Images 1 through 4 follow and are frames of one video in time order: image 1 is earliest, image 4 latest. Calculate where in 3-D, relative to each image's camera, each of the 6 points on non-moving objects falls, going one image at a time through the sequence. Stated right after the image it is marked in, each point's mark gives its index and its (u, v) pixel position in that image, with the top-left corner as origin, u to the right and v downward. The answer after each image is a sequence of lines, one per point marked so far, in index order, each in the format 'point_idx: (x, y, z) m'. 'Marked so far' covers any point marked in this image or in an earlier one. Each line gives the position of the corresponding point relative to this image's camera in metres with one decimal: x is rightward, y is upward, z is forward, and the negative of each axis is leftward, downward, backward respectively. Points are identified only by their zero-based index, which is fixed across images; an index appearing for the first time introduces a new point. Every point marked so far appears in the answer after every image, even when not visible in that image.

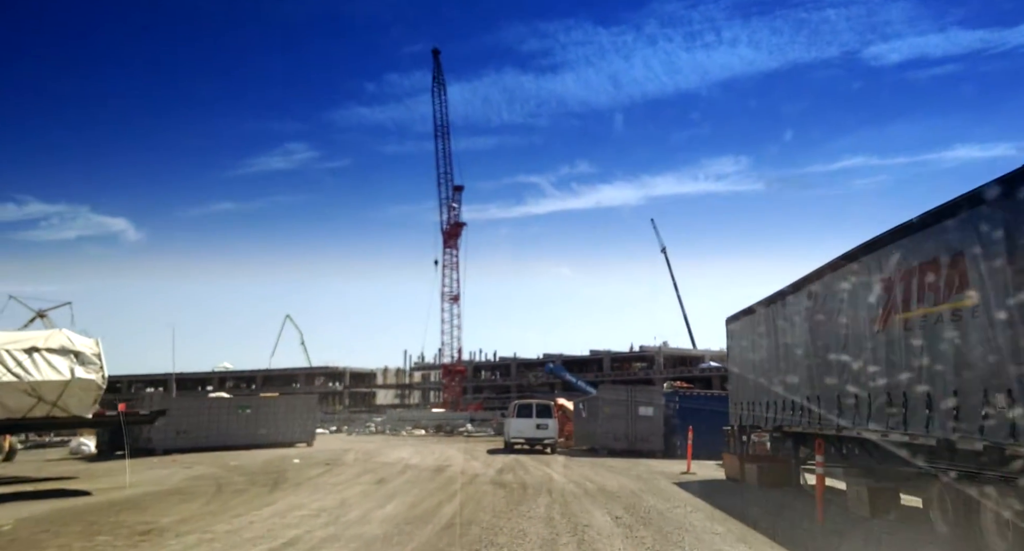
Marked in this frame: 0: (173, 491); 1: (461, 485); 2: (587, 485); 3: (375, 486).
0: (-6.8, -4.3, +16.8) m
1: (-1.2, -4.8, +19.2) m
2: (+1.8, -5.0, +19.8) m
3: (-3.1, -4.7, +18.6) m
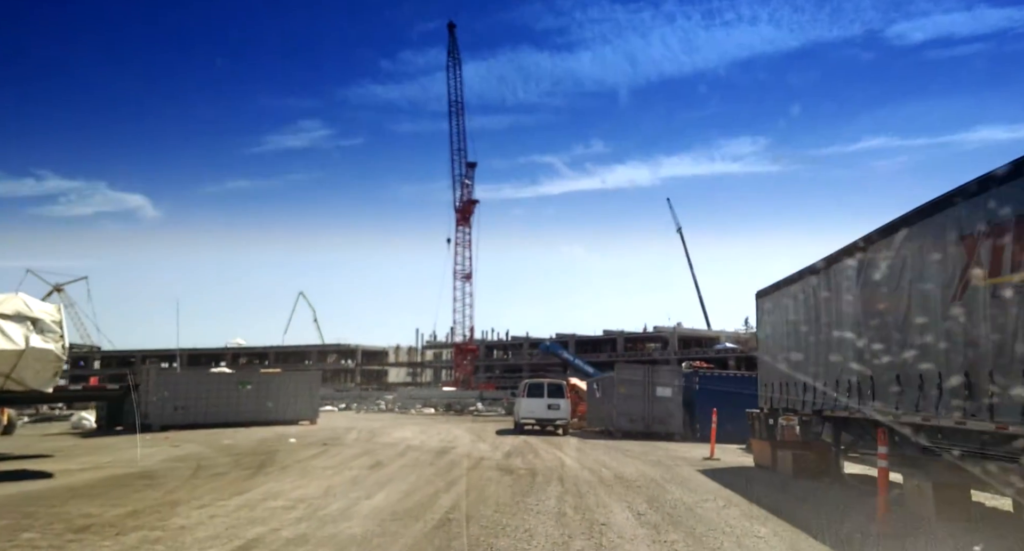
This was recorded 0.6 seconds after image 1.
0: (-6.7, -3.6, +15.2) m
1: (-1.0, -4.1, +17.4) m
2: (+2.0, -4.3, +18.0) m
3: (-2.9, -3.9, +16.9) m
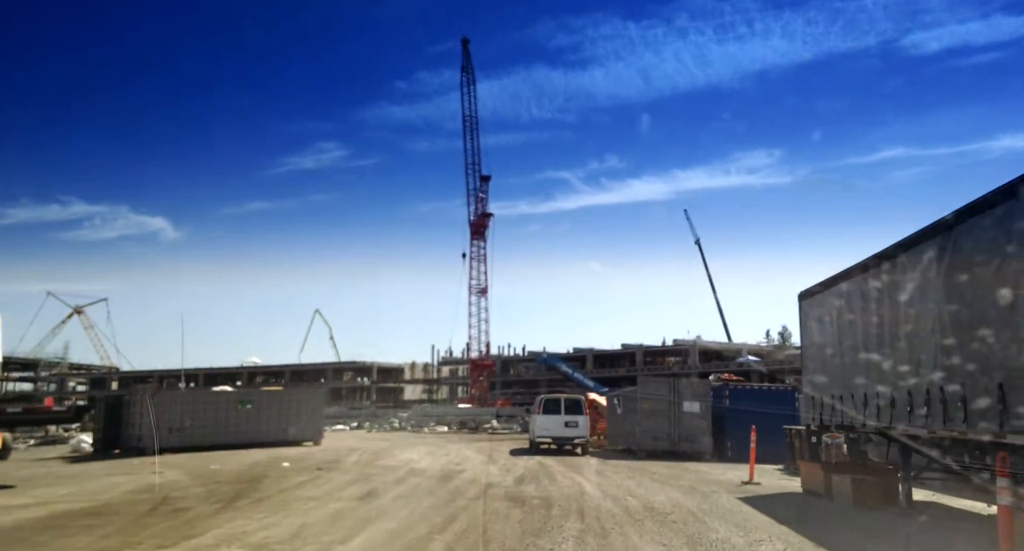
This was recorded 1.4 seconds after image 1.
0: (-6.5, -3.7, +13.0) m
1: (-0.8, -4.1, +15.1) m
2: (+2.2, -4.2, +15.7) m
3: (-2.7, -4.0, +14.6) m
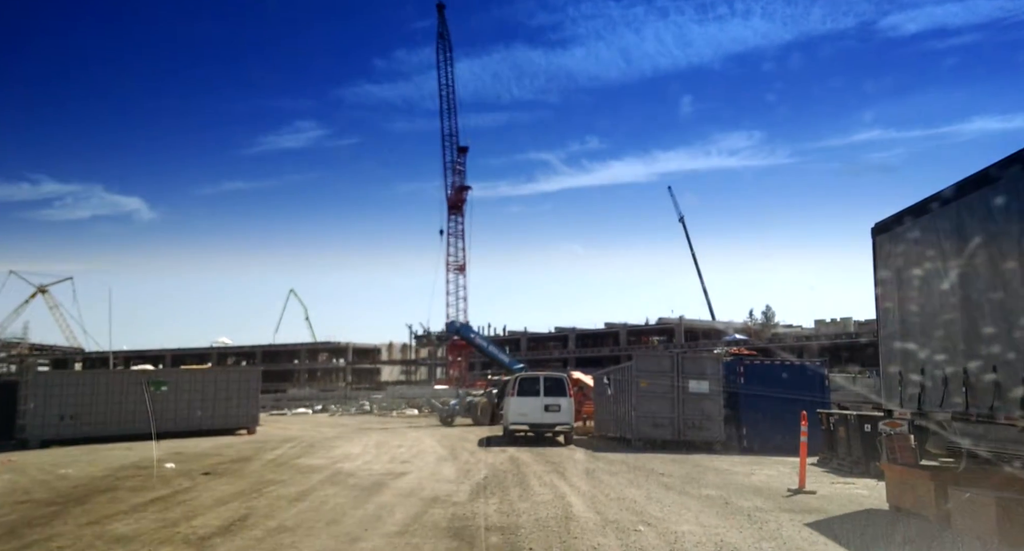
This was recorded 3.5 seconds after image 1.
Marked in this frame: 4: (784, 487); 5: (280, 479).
0: (-7.1, -2.6, +7.0) m
1: (-1.5, -2.9, +9.3) m
2: (+1.5, -3.1, +9.9) m
3: (-3.4, -2.8, +8.8) m
4: (+4.9, -3.8, +15.4) m
5: (-4.2, -3.7, +15.3) m
